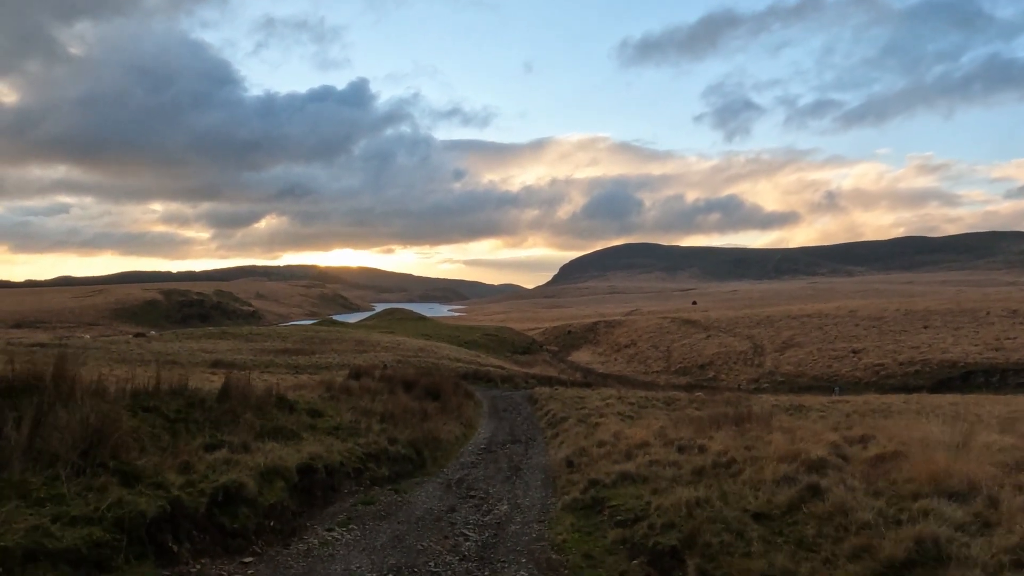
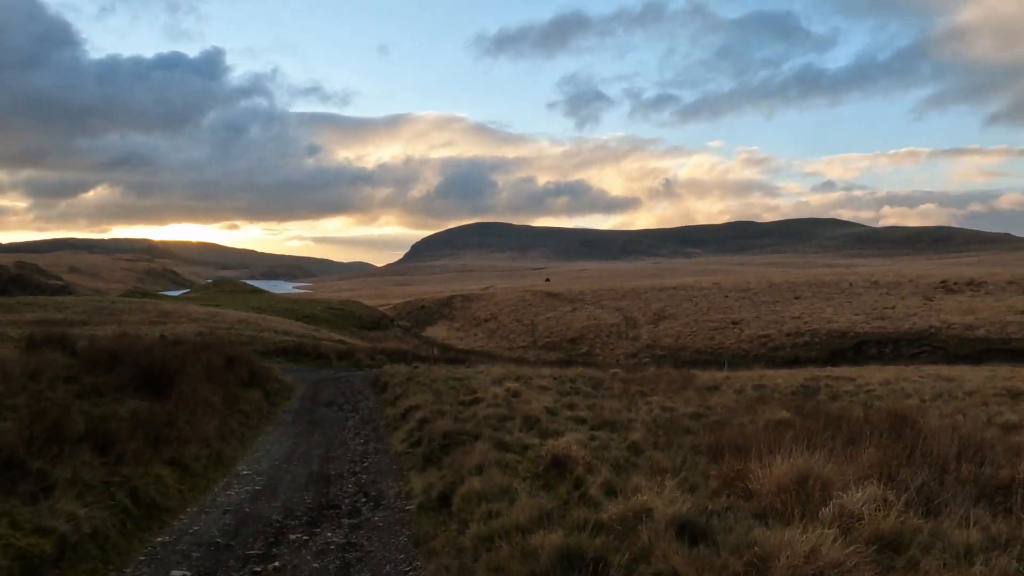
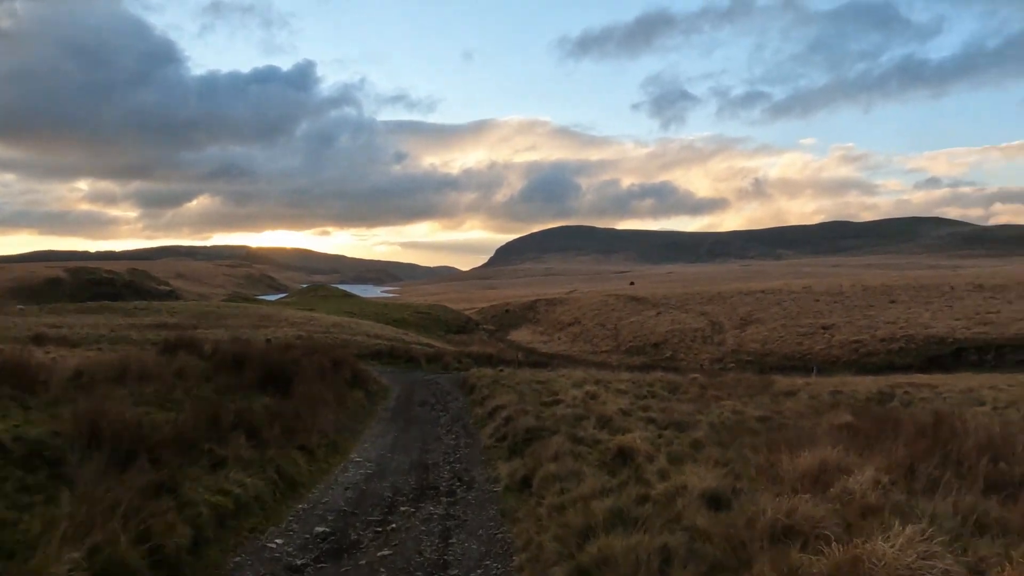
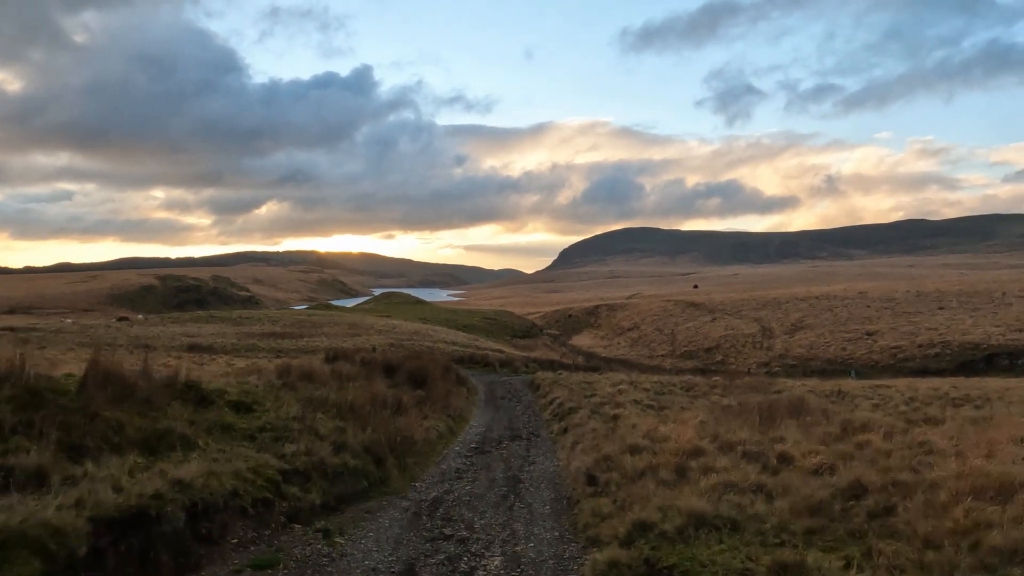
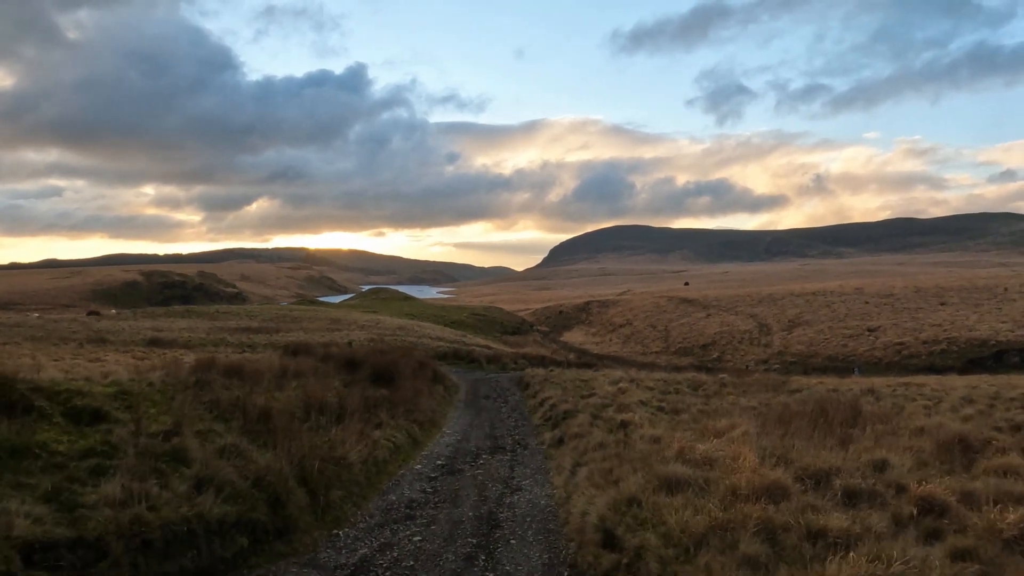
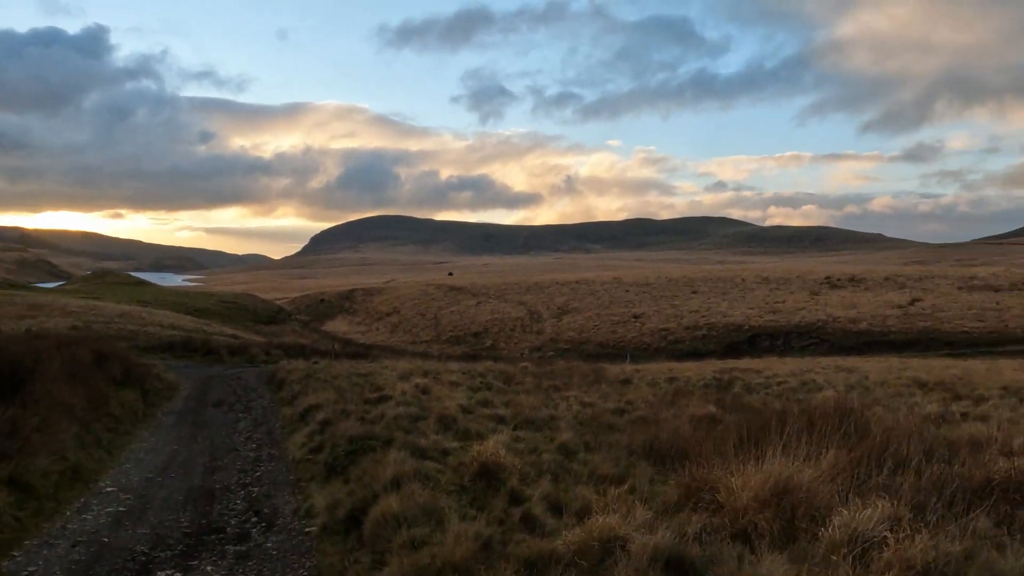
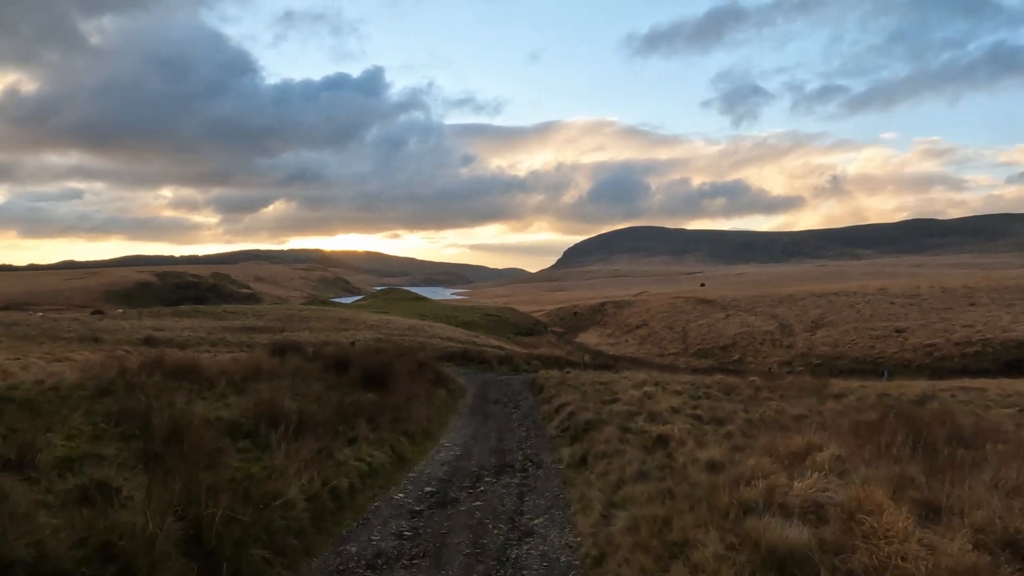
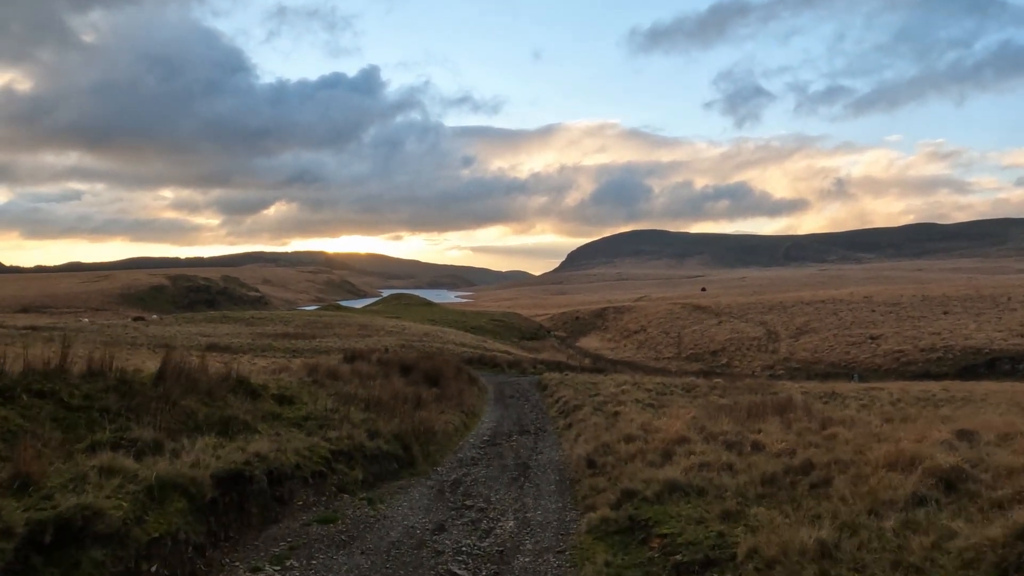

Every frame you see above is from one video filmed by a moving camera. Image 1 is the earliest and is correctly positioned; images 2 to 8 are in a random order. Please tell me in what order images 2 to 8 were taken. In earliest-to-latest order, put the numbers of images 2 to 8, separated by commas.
8, 4, 5, 7, 3, 2, 6
